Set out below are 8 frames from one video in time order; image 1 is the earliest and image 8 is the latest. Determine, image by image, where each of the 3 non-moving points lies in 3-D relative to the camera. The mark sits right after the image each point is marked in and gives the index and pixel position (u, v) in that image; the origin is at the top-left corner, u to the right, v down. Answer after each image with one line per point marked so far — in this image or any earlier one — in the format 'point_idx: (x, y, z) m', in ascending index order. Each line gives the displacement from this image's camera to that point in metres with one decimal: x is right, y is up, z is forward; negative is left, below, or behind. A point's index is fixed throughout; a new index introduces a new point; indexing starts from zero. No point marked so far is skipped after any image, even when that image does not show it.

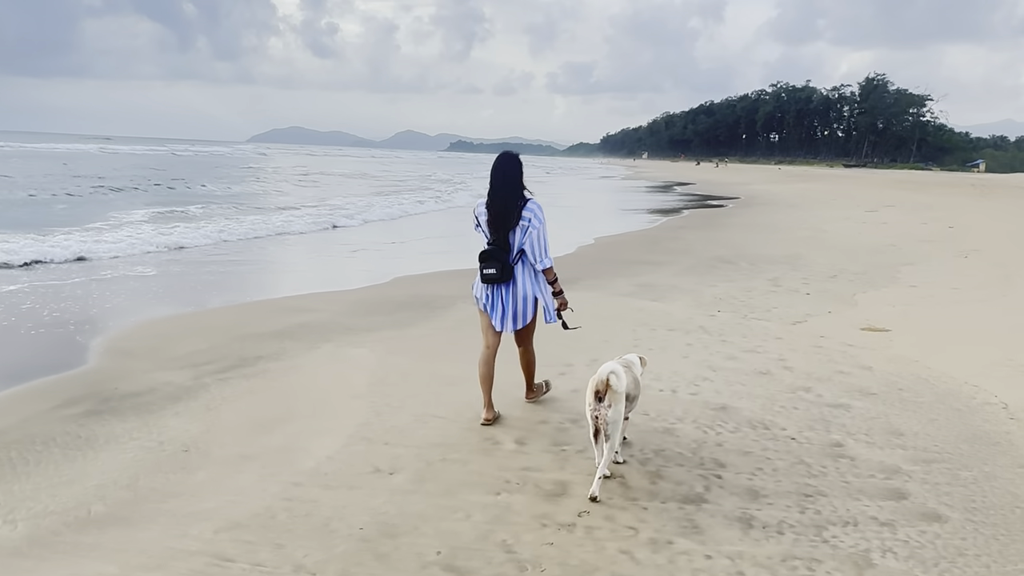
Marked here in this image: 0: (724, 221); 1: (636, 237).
0: (+4.8, +1.5, +18.4) m
1: (+2.2, +0.9, +14.4) m
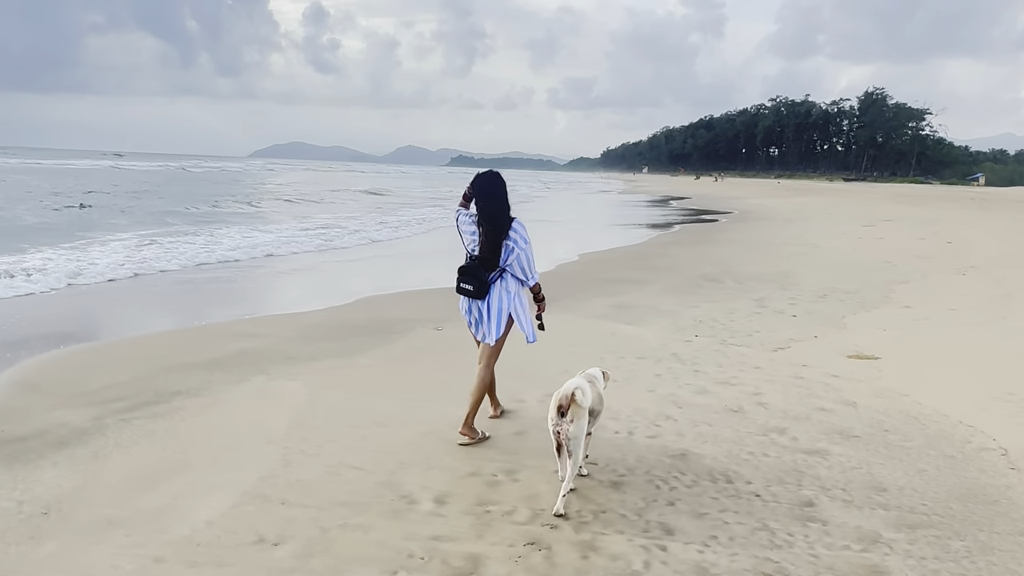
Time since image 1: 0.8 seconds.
0: (+4.5, +1.1, +18.0) m
1: (+1.9, +0.6, +14.0) m
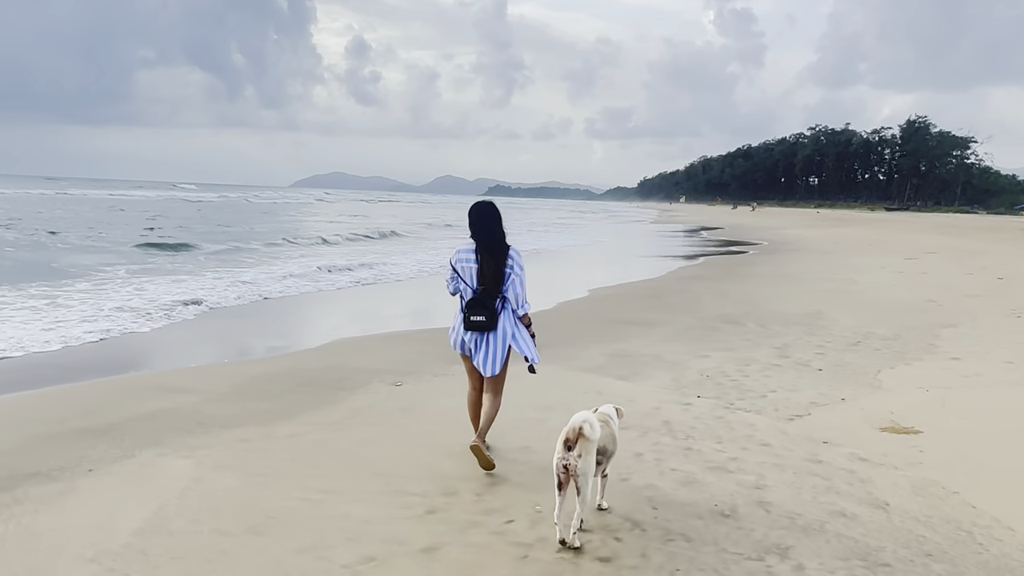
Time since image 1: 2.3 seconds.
0: (+4.8, +0.4, +16.8) m
1: (+2.0, 0.0, +12.9) m
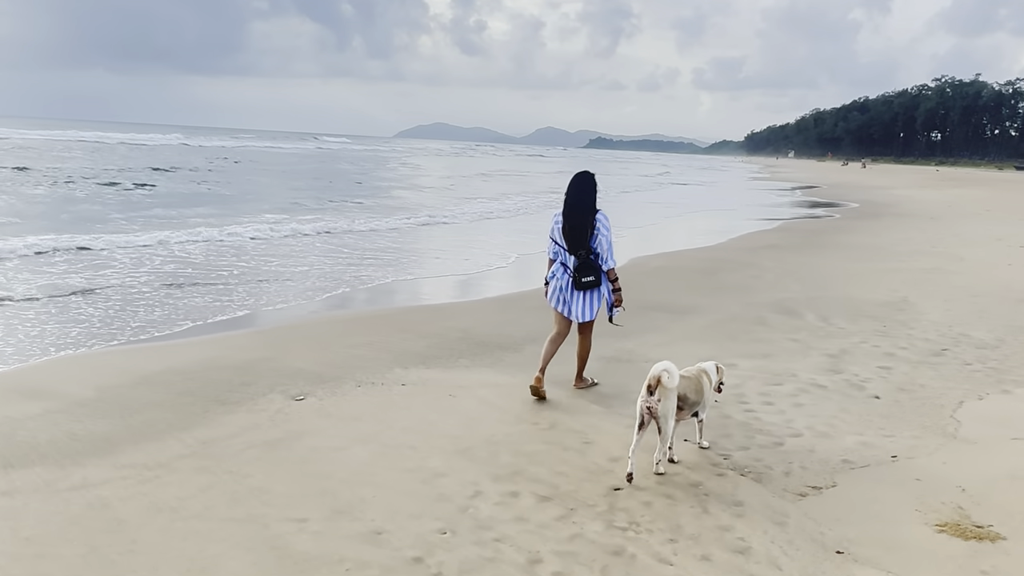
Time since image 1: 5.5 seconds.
0: (+5.8, +0.9, +14.7) m
1: (+2.5, +0.4, +11.2) m
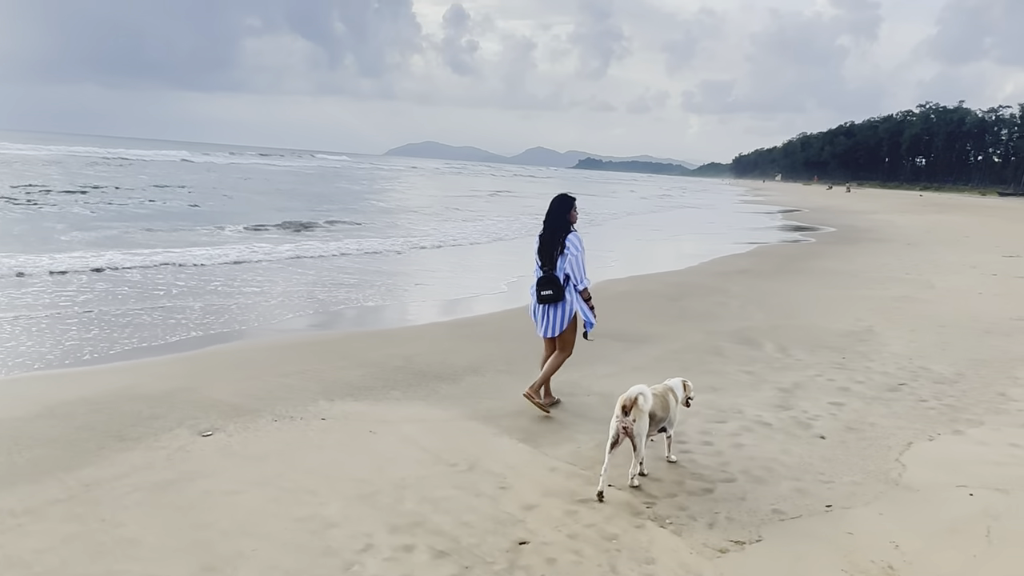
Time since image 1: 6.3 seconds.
0: (+5.2, +0.4, +14.6) m
1: (+2.1, 0.0, +11.0) m
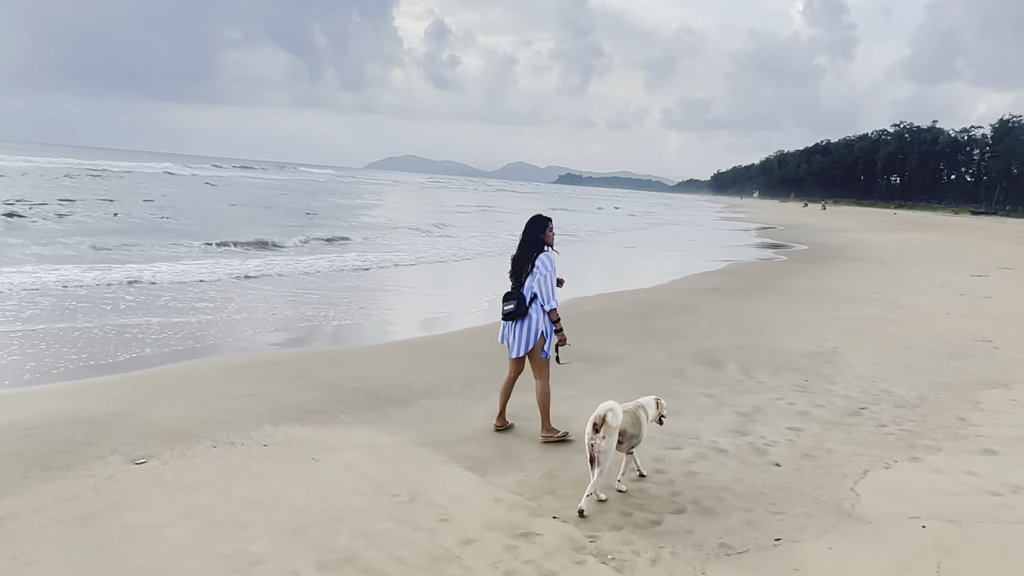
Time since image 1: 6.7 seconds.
0: (+4.7, +0.1, +14.6) m
1: (+1.6, -0.2, +10.9) m
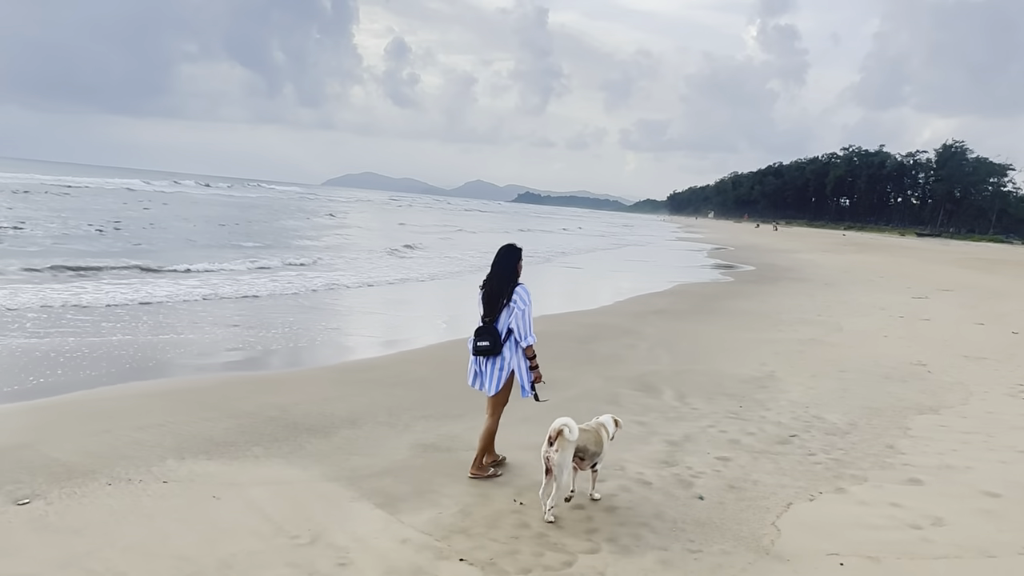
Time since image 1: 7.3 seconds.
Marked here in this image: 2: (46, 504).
0: (+3.8, -0.3, +14.7) m
1: (+0.9, -0.5, +10.9) m
2: (-2.1, -1.0, +3.7) m
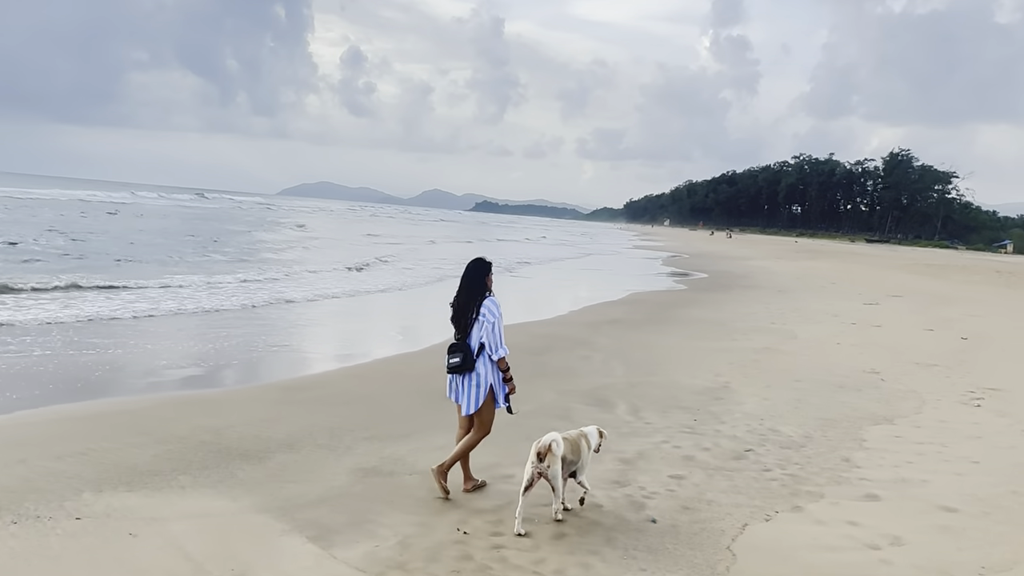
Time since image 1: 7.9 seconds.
0: (+3.0, -0.5, +14.6) m
1: (+0.3, -0.6, +10.7) m
2: (-2.4, -1.1, +3.4) m
